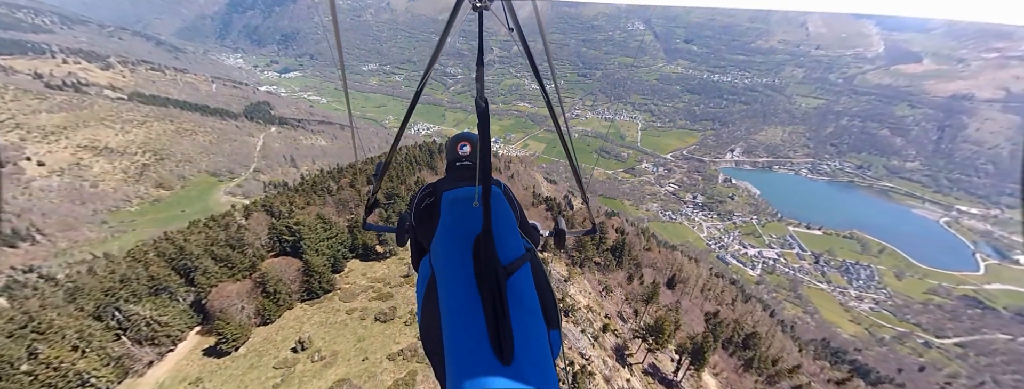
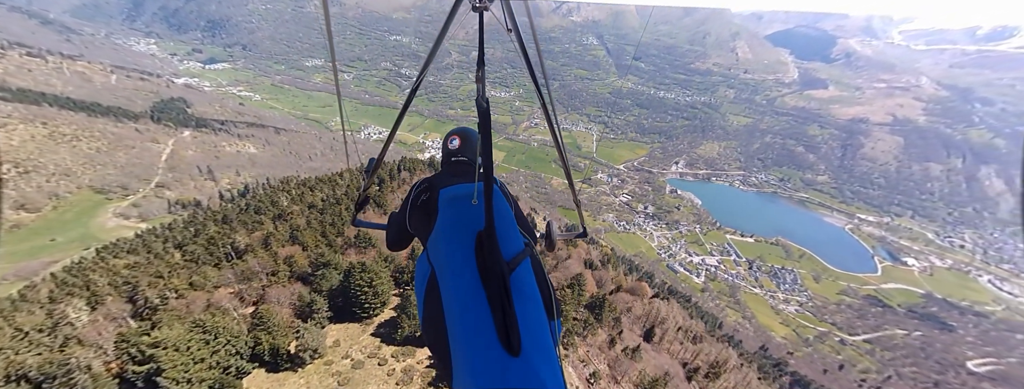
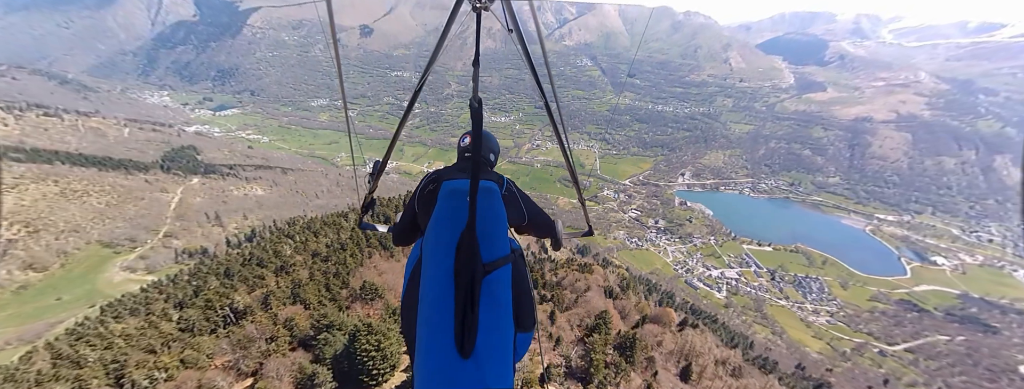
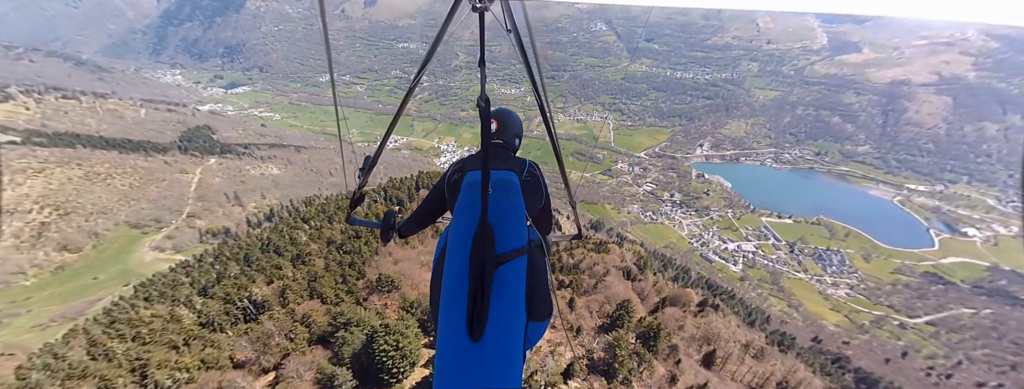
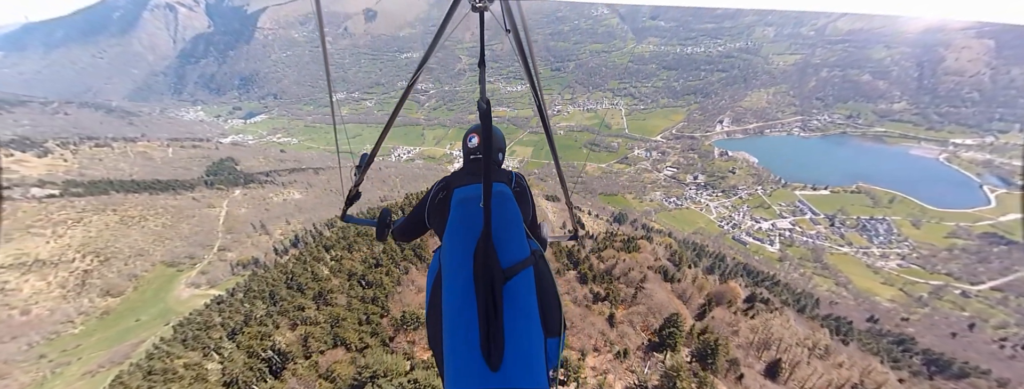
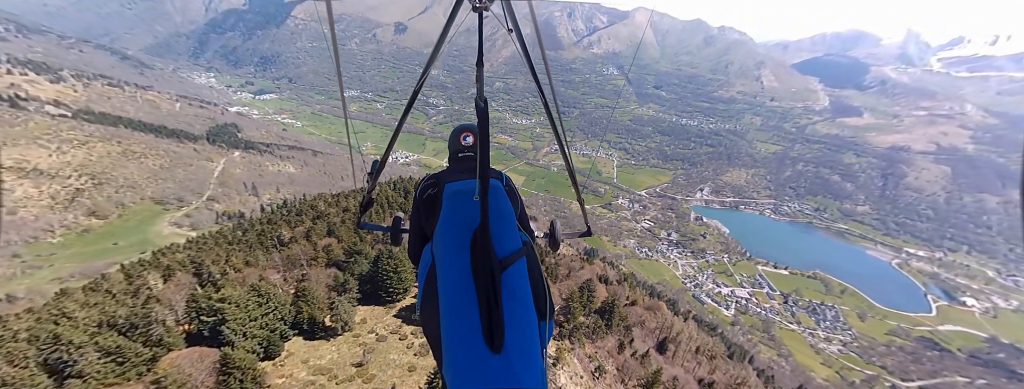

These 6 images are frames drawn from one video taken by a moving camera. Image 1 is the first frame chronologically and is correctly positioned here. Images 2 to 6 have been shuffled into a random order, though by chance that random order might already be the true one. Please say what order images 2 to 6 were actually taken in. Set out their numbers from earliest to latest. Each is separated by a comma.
6, 2, 3, 4, 5
